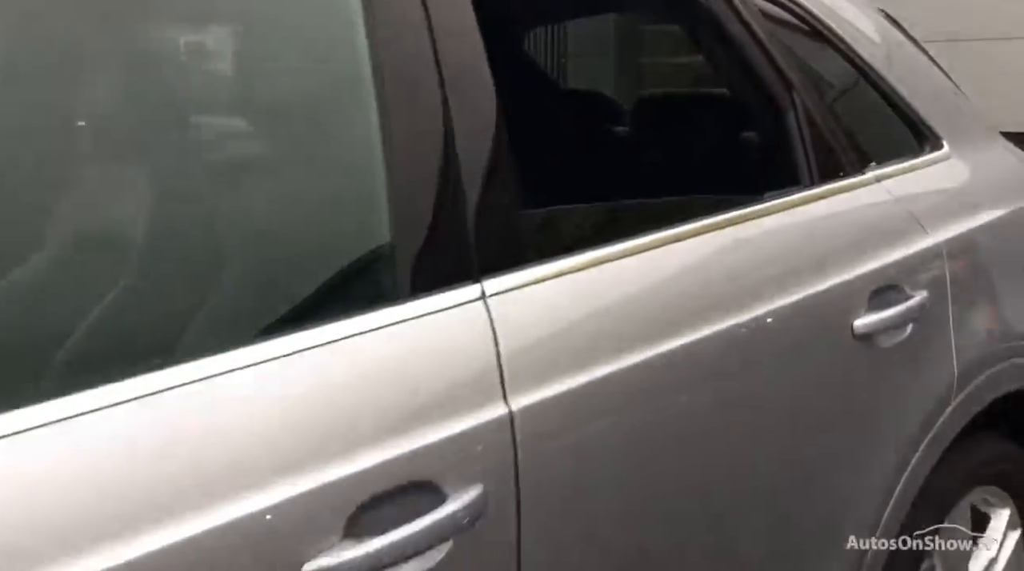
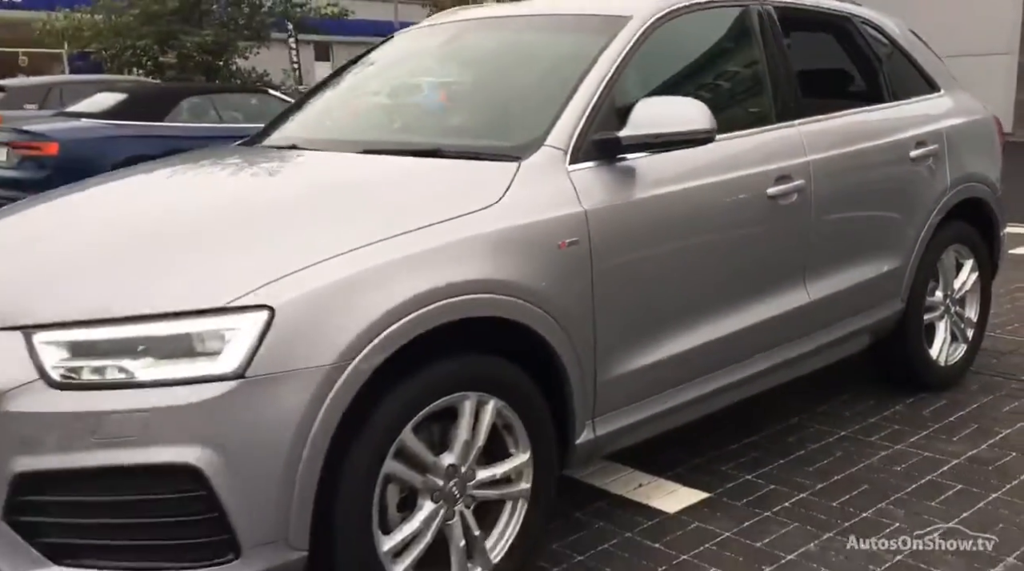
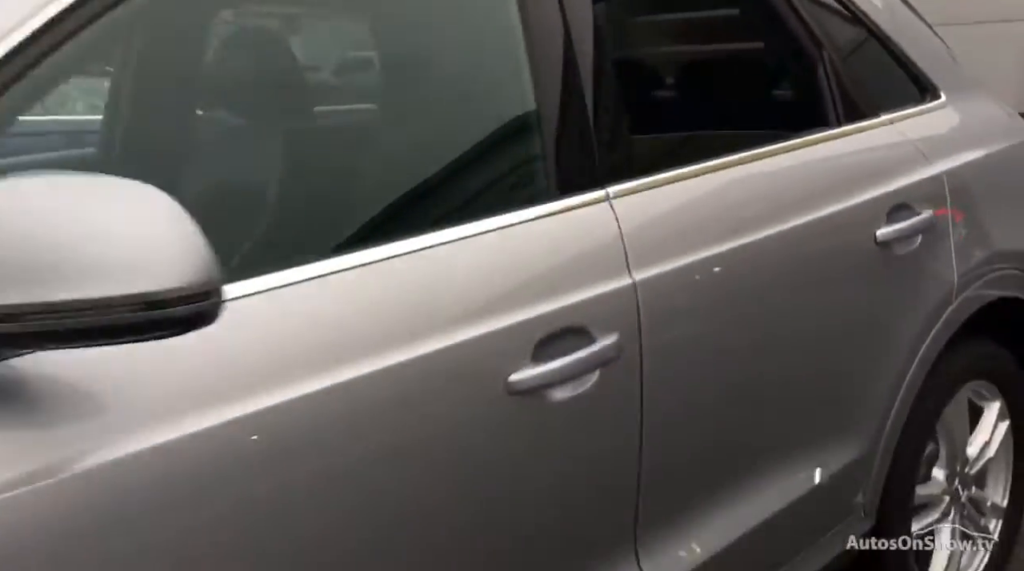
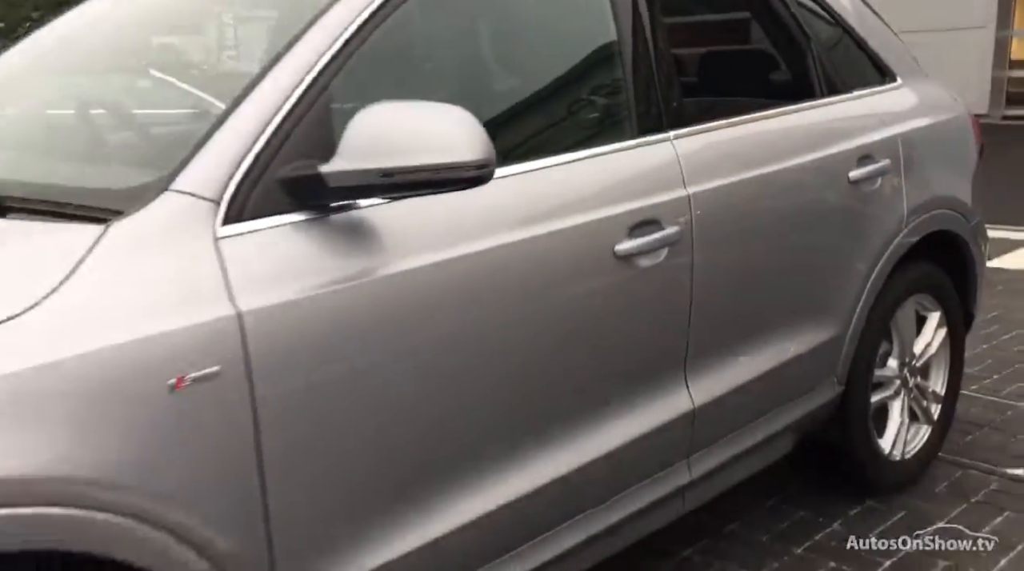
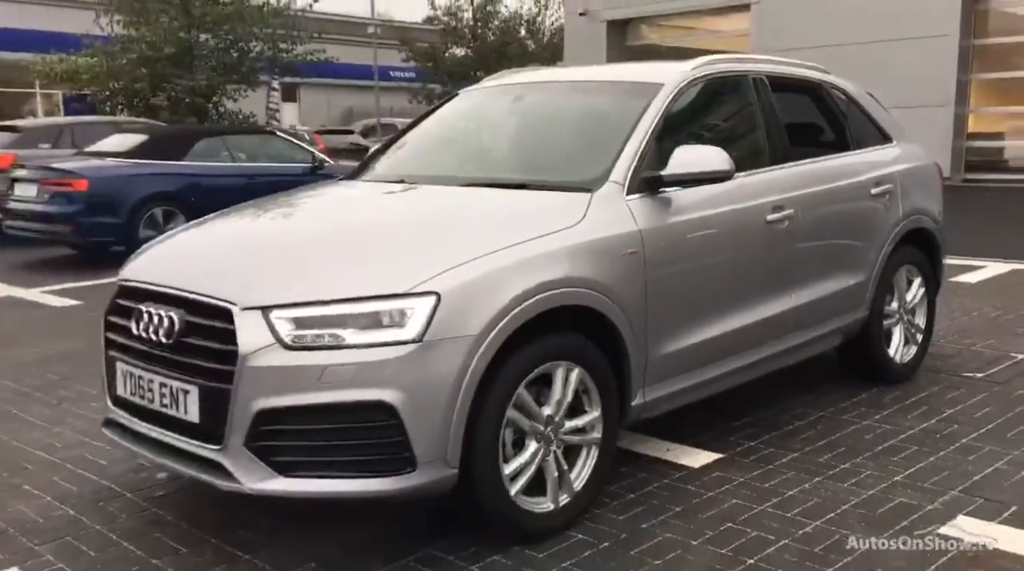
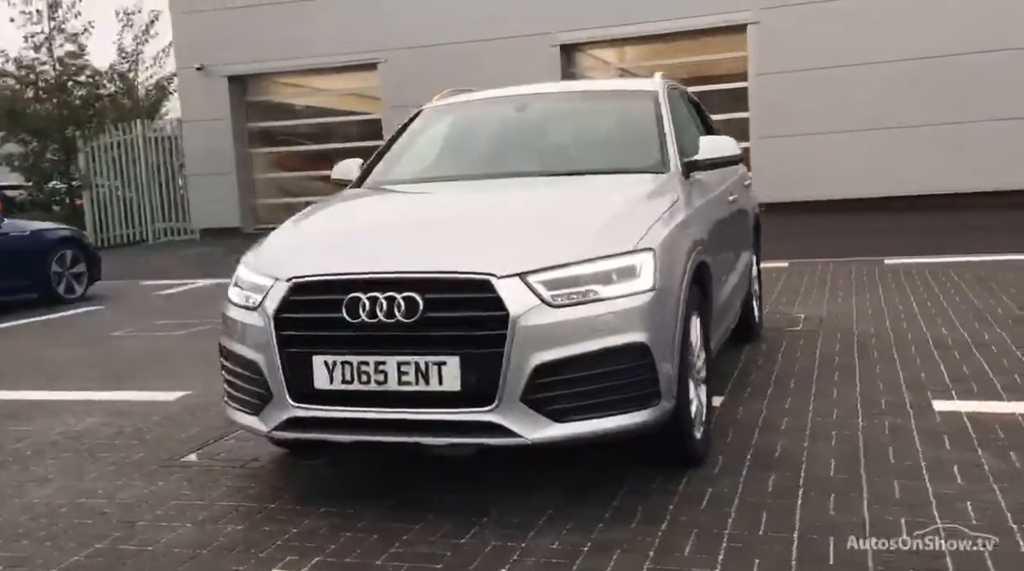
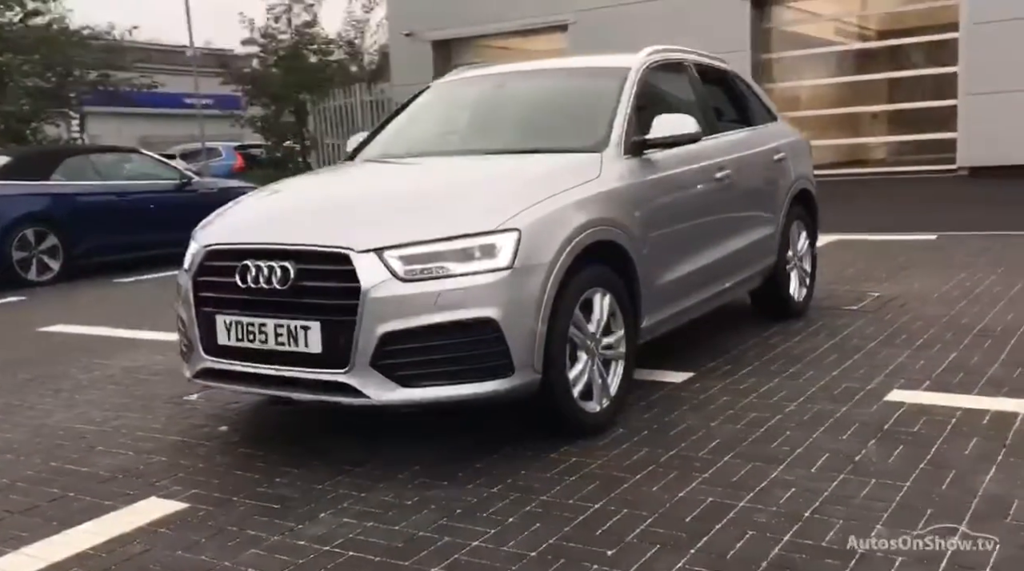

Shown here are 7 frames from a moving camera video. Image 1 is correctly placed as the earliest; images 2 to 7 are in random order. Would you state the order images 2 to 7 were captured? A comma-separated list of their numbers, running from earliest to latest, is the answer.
3, 4, 2, 5, 7, 6
